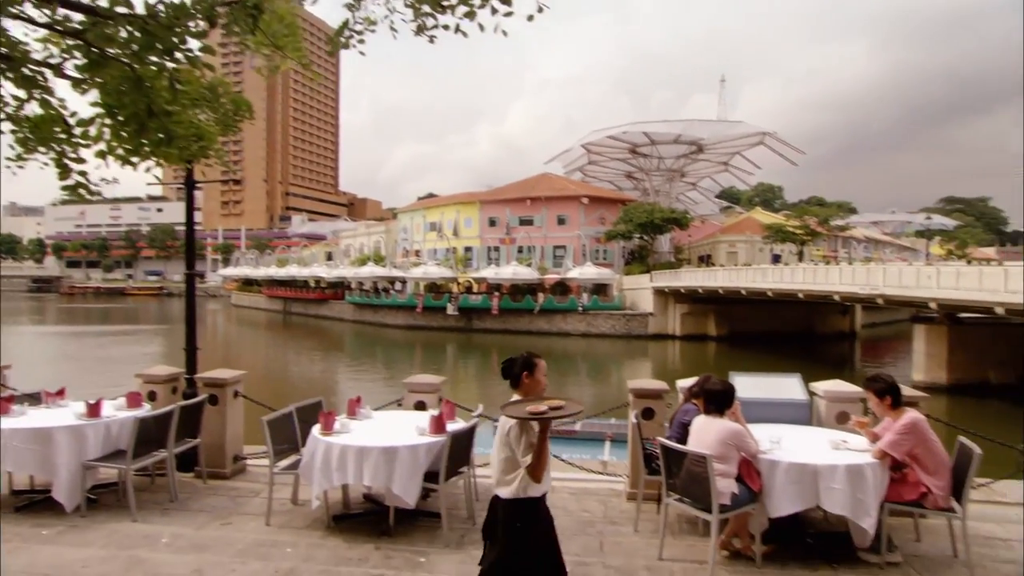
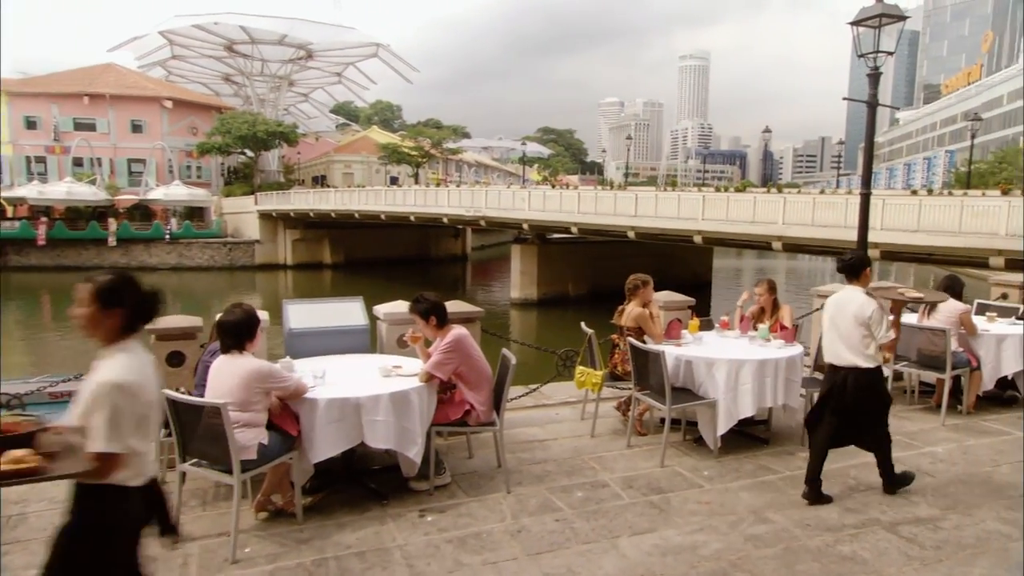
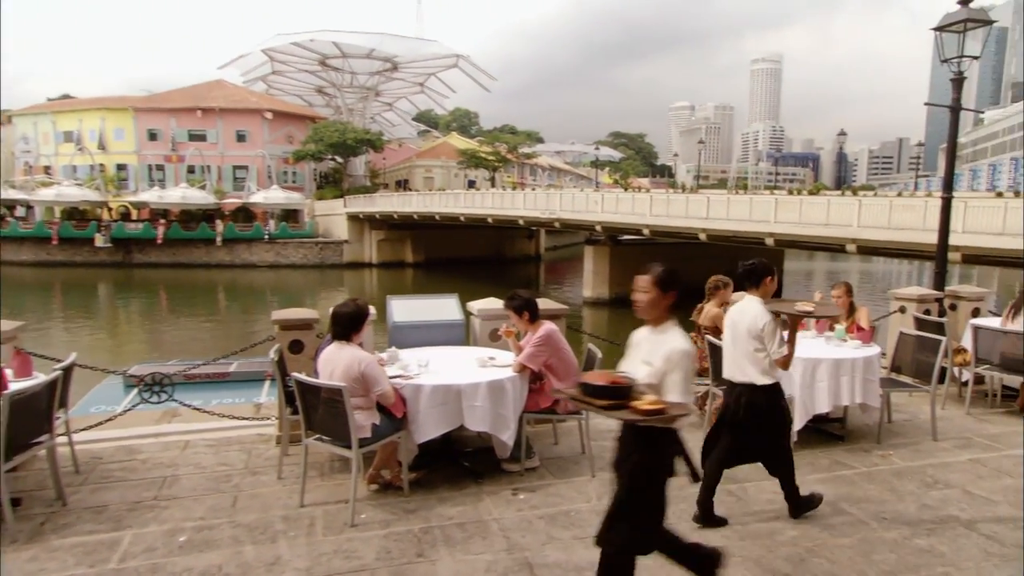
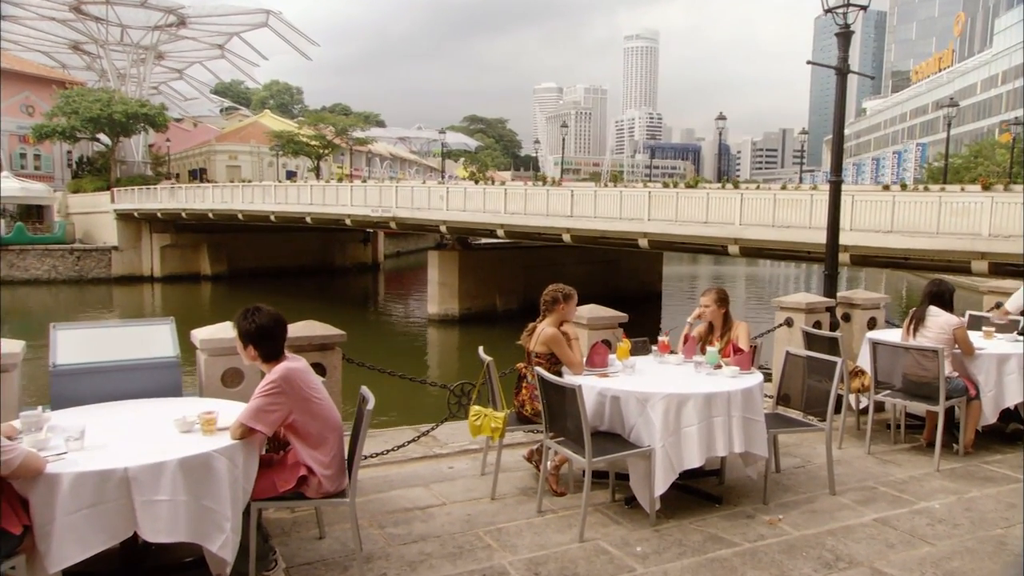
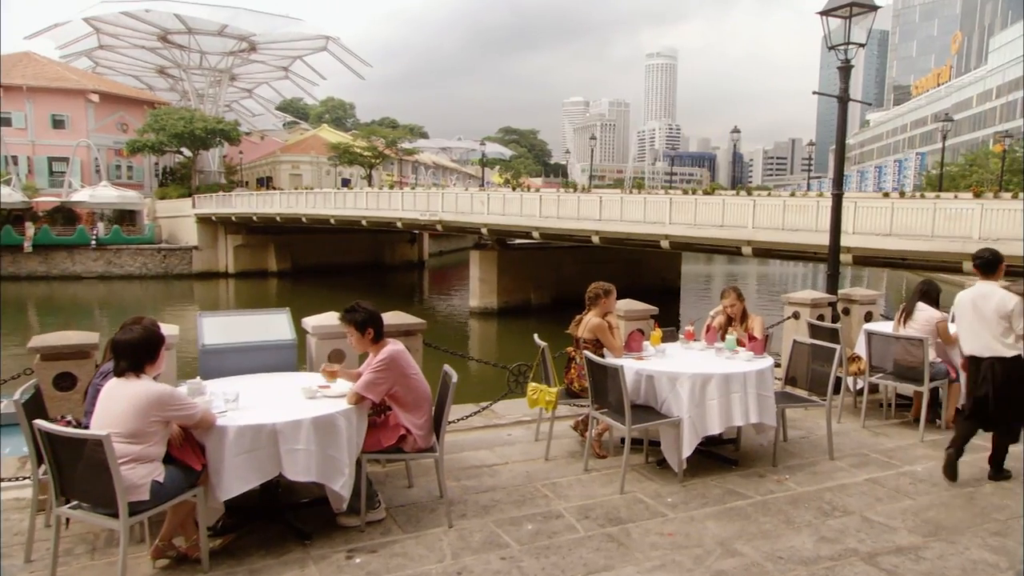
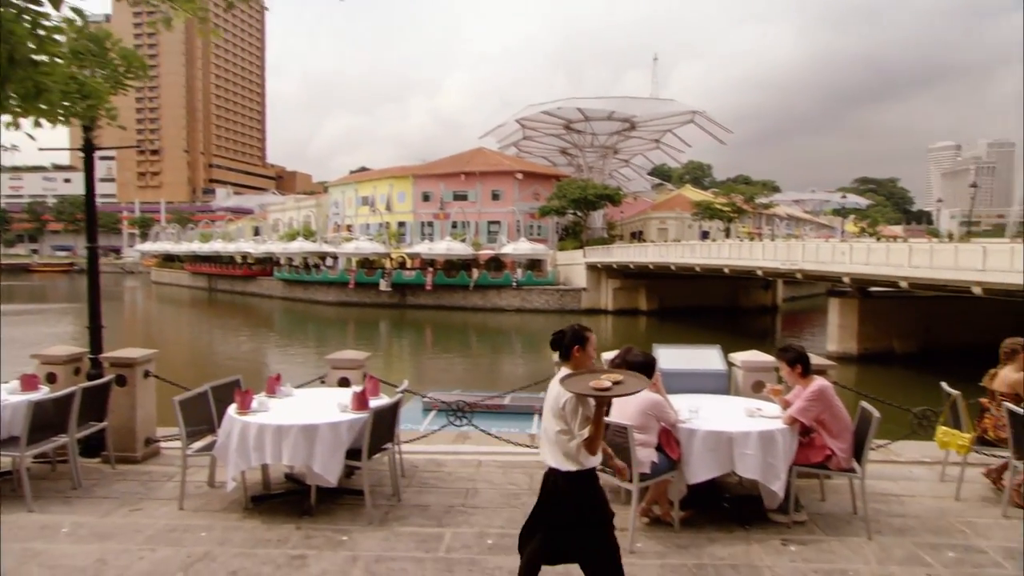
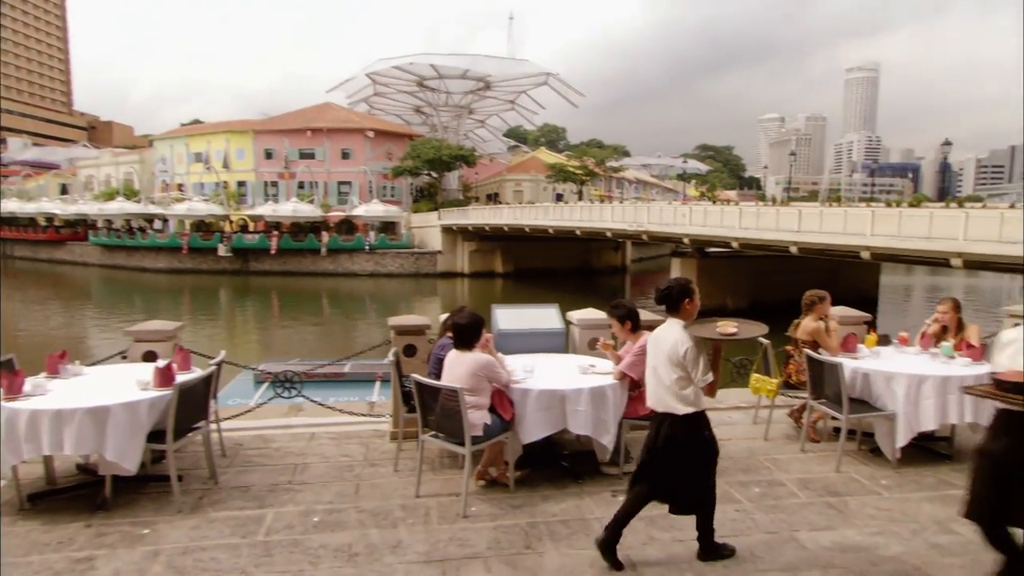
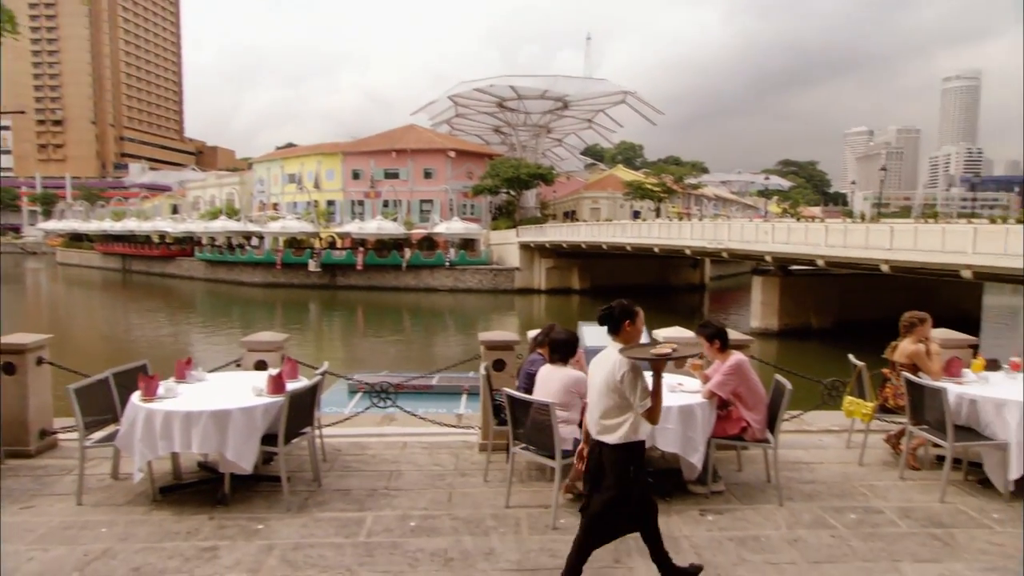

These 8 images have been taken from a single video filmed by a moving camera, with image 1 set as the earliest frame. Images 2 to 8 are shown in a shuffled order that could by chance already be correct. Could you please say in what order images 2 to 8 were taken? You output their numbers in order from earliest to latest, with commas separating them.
6, 8, 7, 3, 2, 5, 4
